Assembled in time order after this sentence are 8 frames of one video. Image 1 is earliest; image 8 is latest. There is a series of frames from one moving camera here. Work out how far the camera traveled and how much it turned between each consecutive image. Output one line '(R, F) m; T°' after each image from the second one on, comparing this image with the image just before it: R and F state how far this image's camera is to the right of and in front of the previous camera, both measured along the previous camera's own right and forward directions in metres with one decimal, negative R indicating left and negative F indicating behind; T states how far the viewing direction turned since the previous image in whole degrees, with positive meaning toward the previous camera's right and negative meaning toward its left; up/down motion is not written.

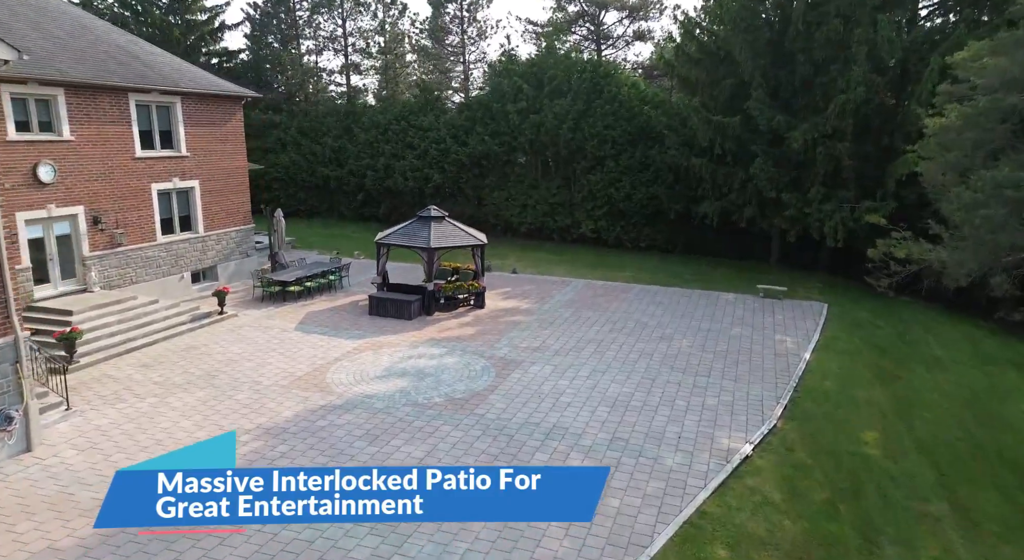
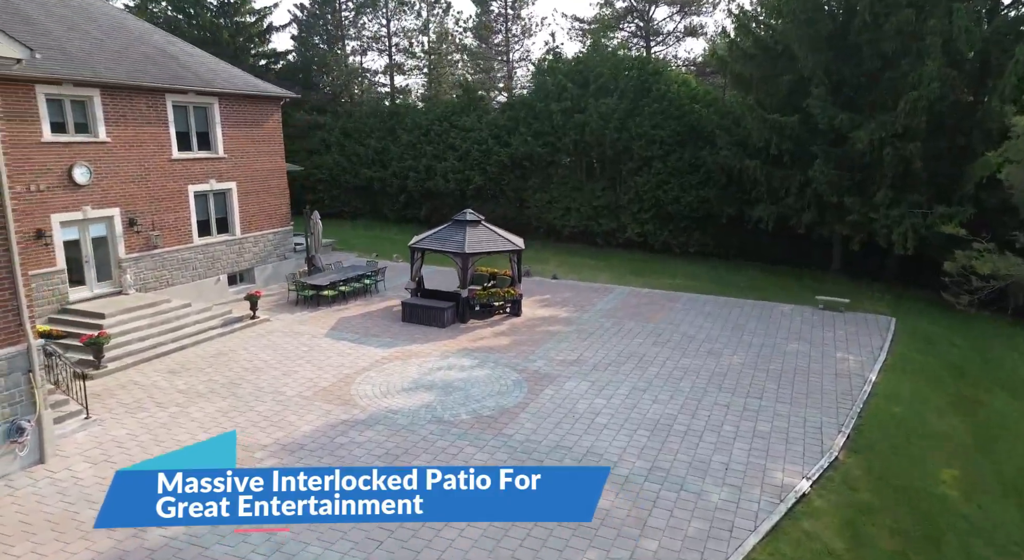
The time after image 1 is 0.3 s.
(+0.3, +0.9) m; -4°
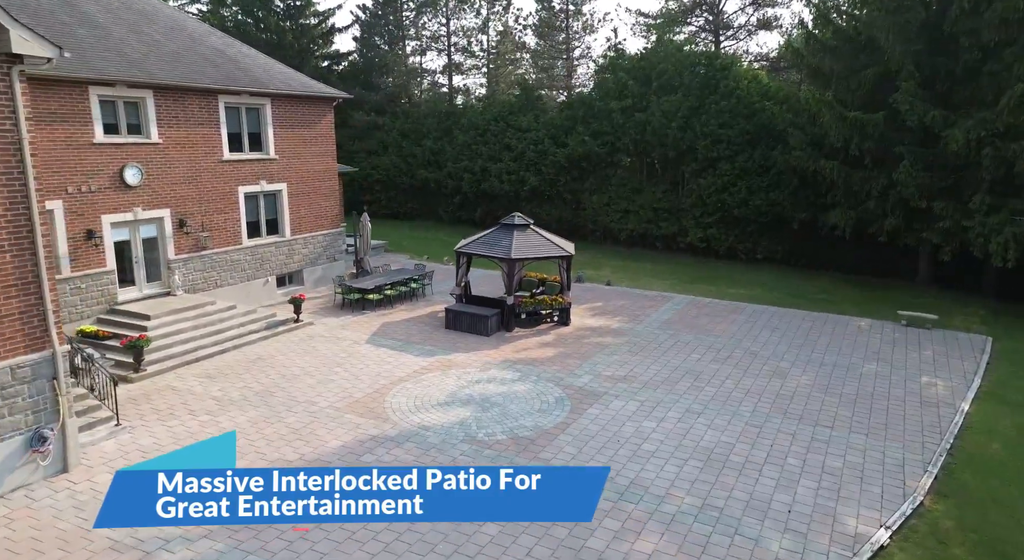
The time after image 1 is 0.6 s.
(+0.4, +0.9) m; -6°
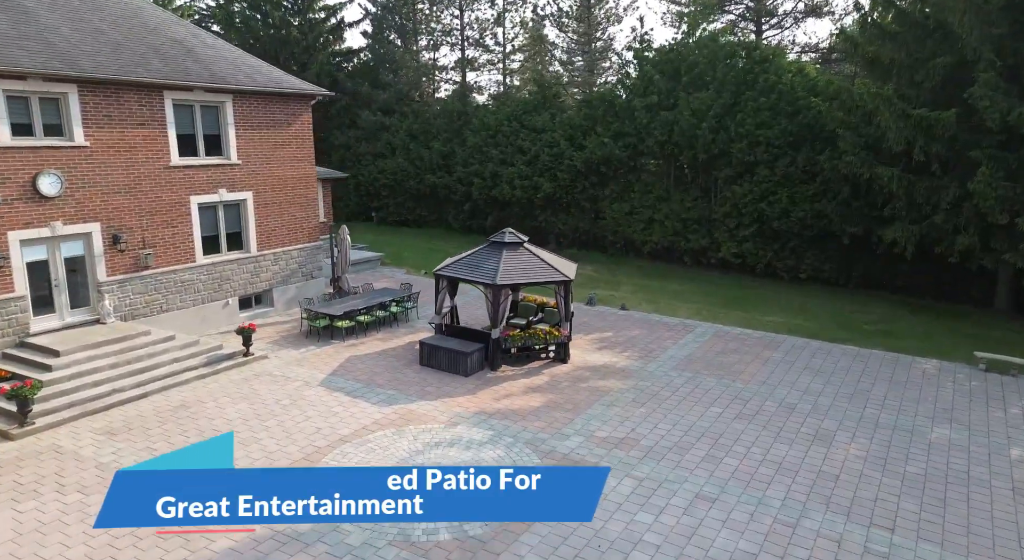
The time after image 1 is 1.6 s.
(+1.3, +3.0) m; -3°
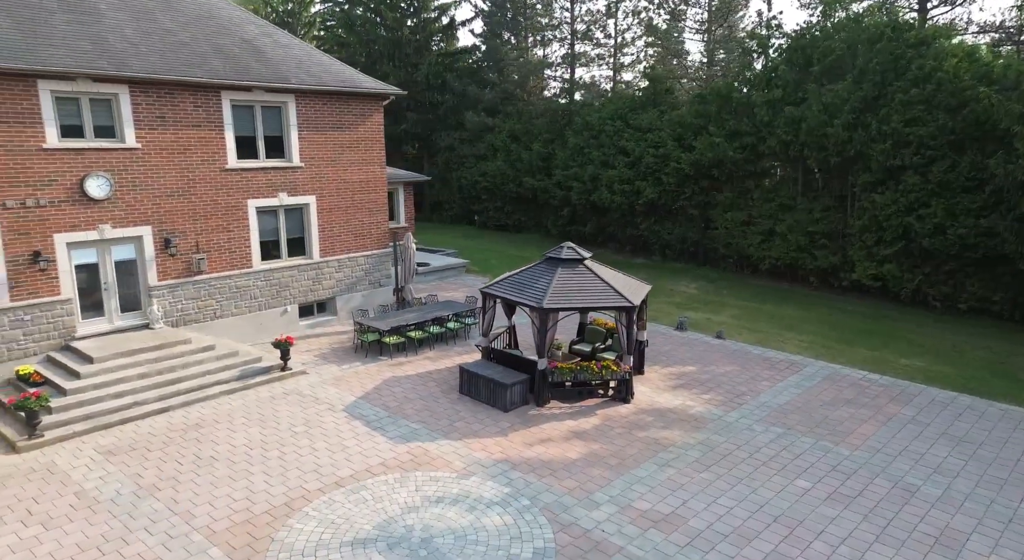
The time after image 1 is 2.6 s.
(+1.6, +2.2) m; -12°
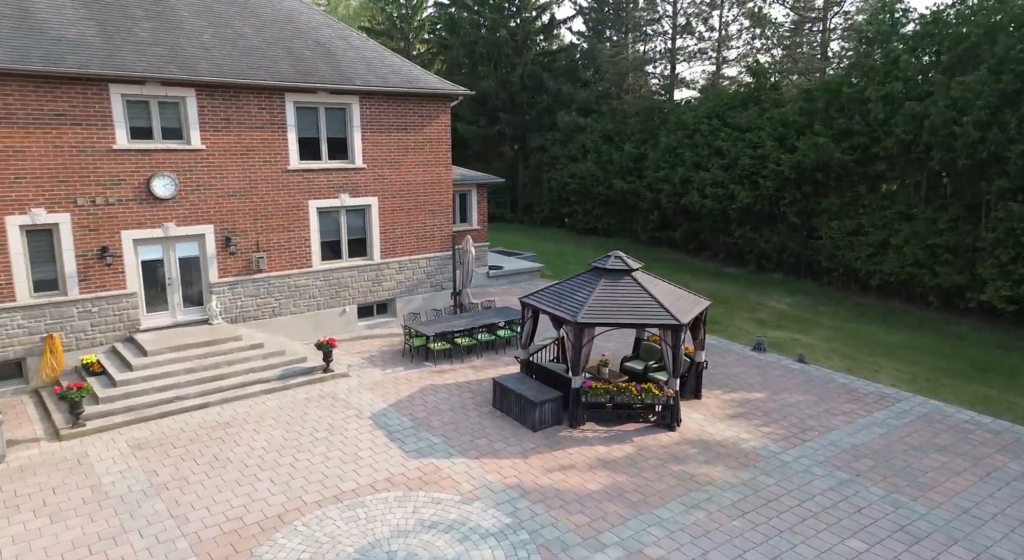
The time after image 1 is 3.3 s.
(+1.5, +1.0) m; -10°
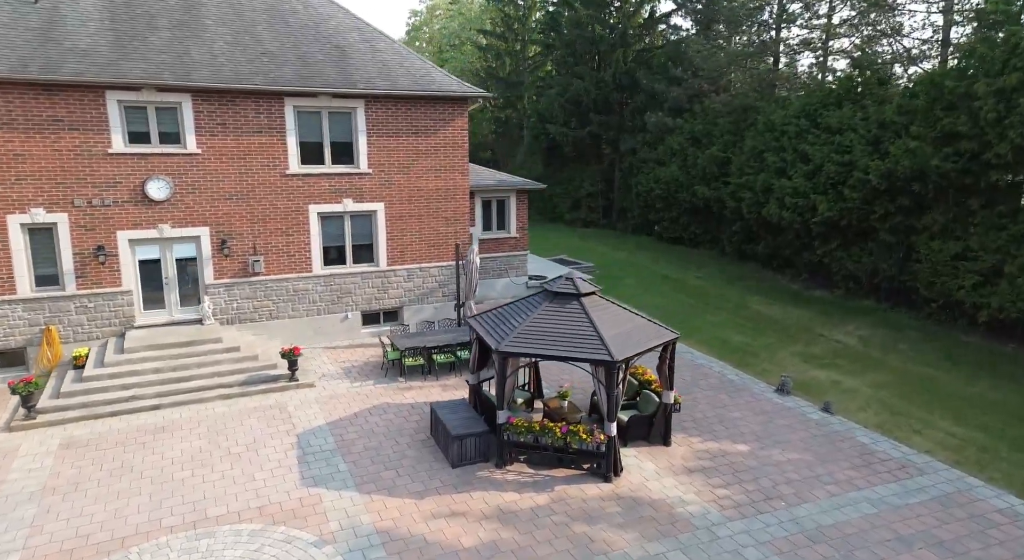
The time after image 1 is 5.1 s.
(+3.6, +1.6) m; -12°
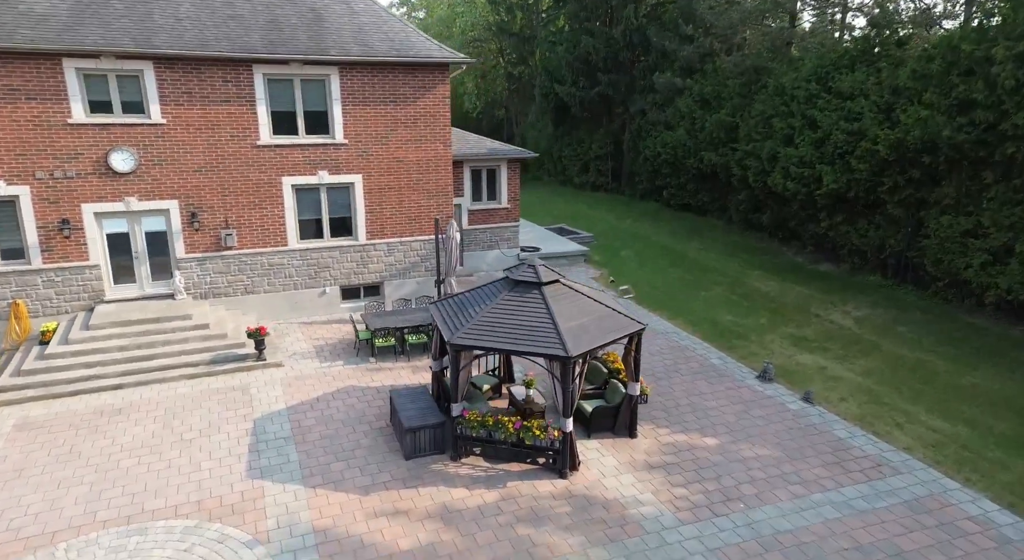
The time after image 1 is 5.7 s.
(+1.0, +0.6) m; -2°
